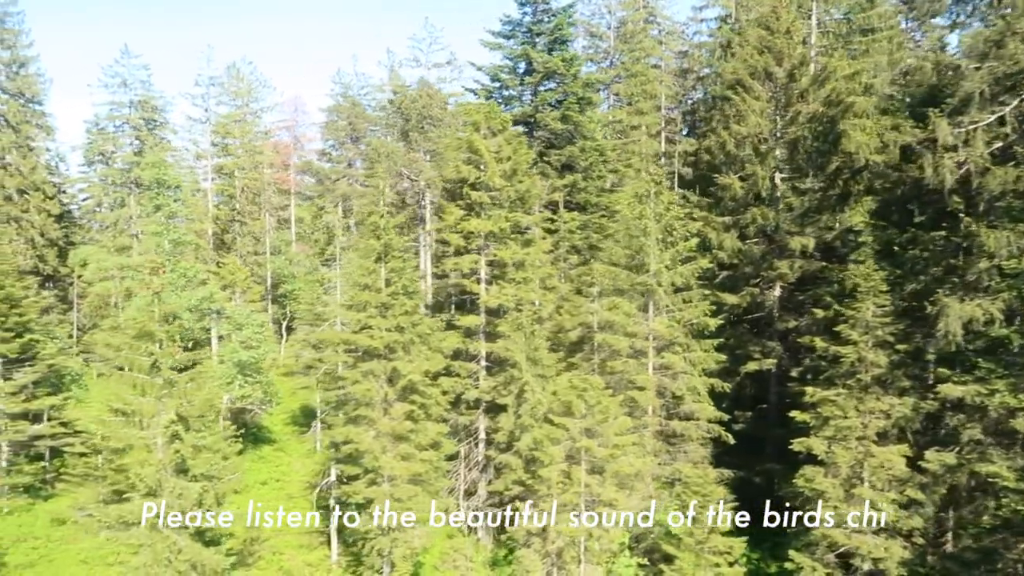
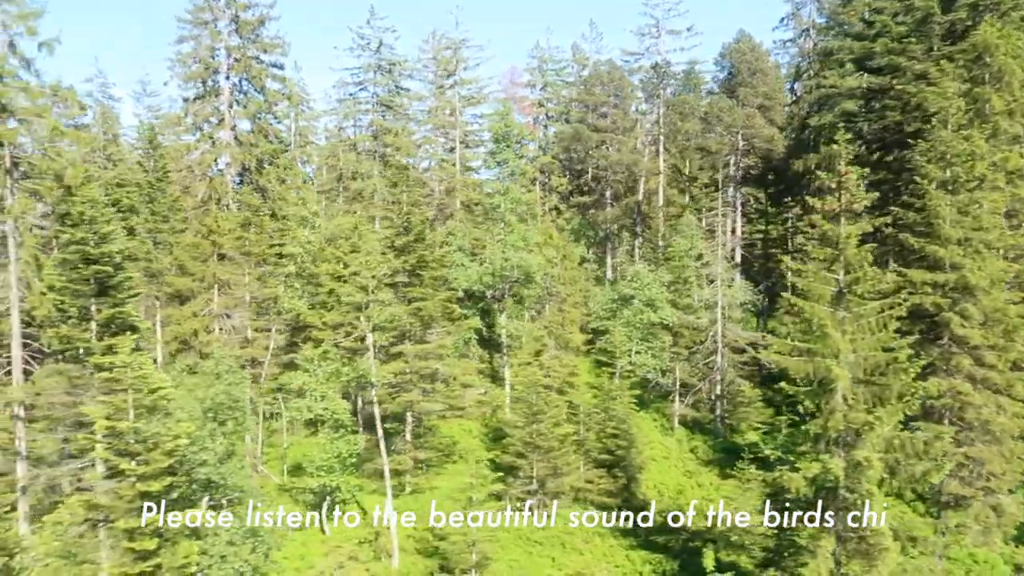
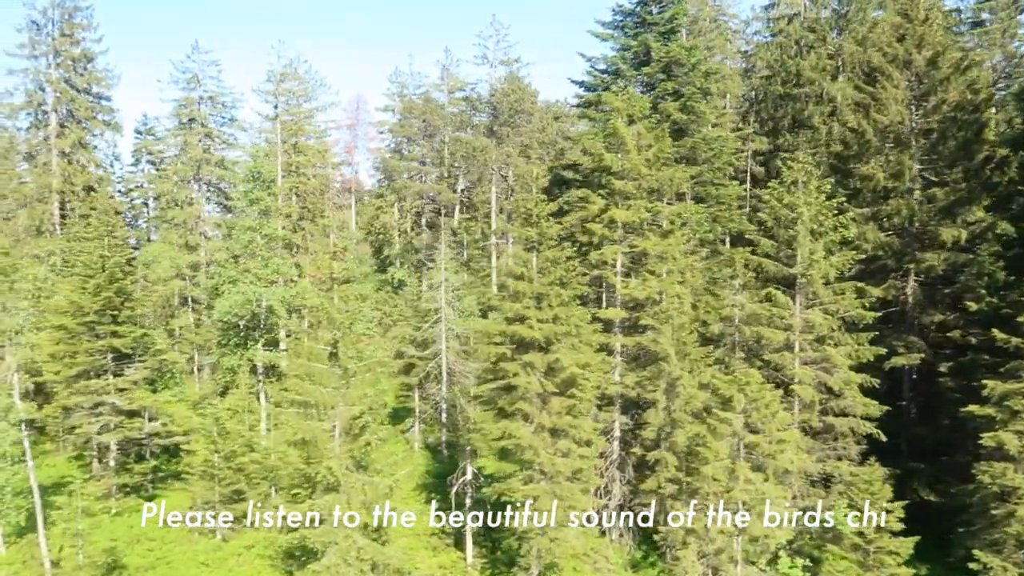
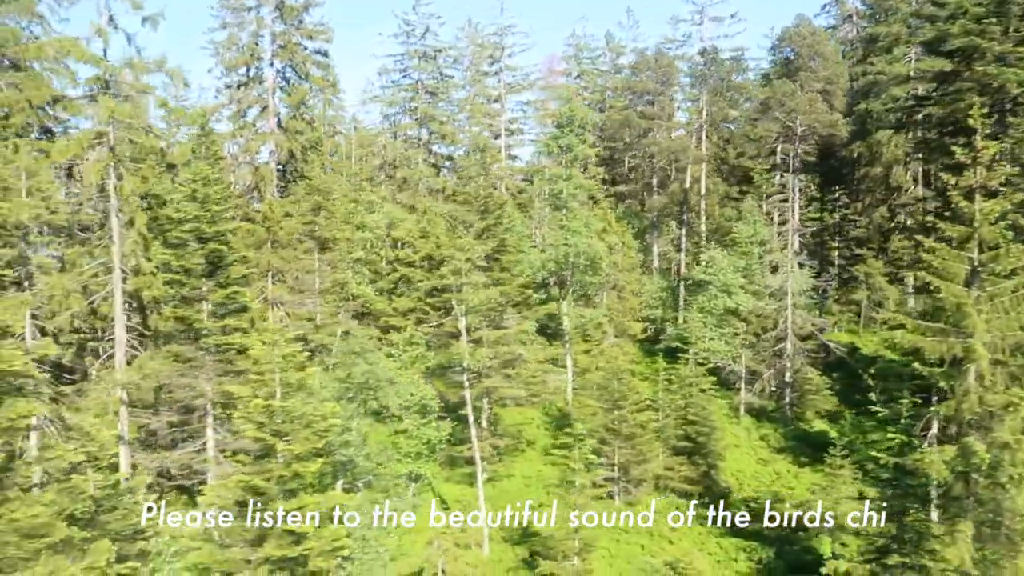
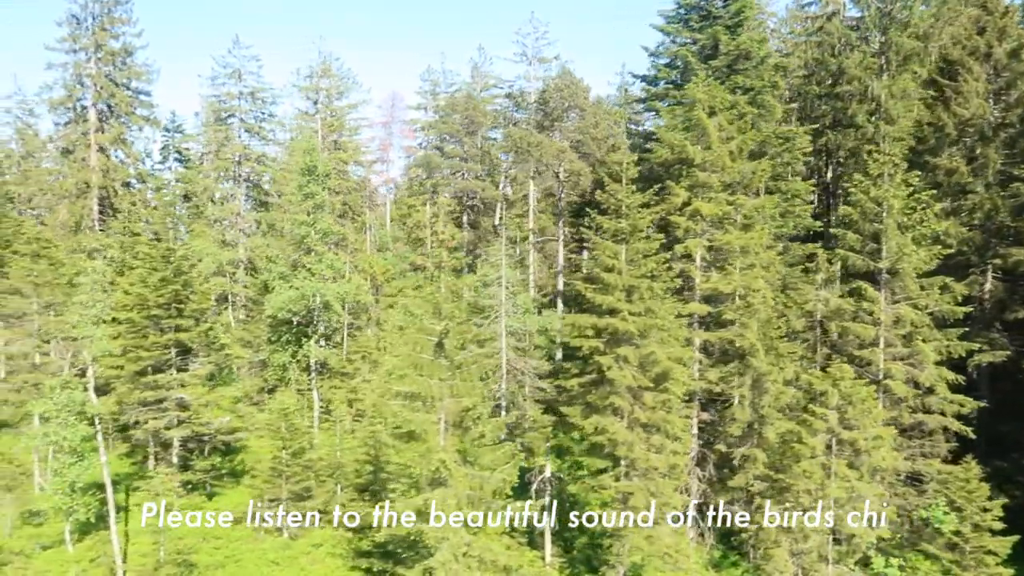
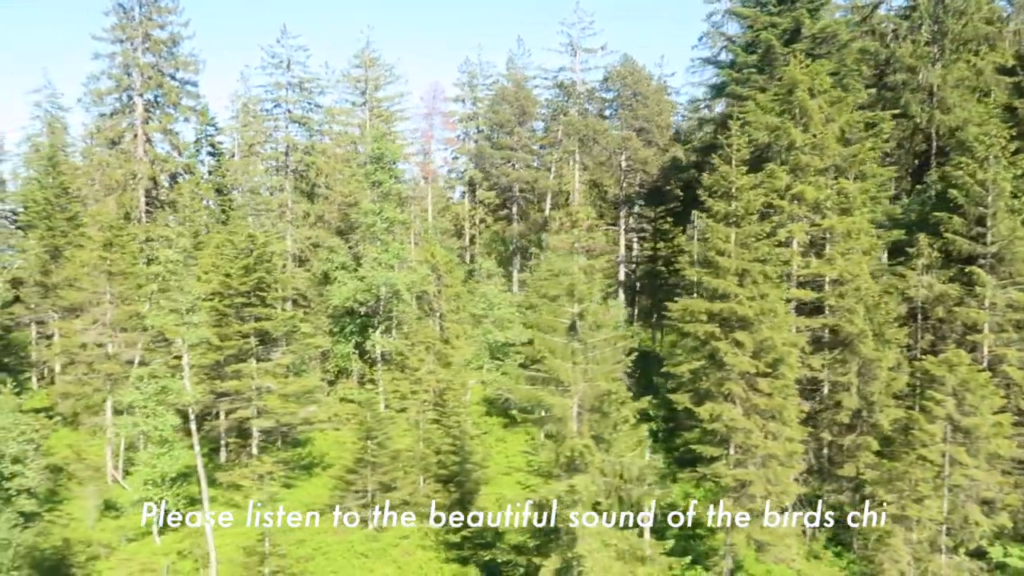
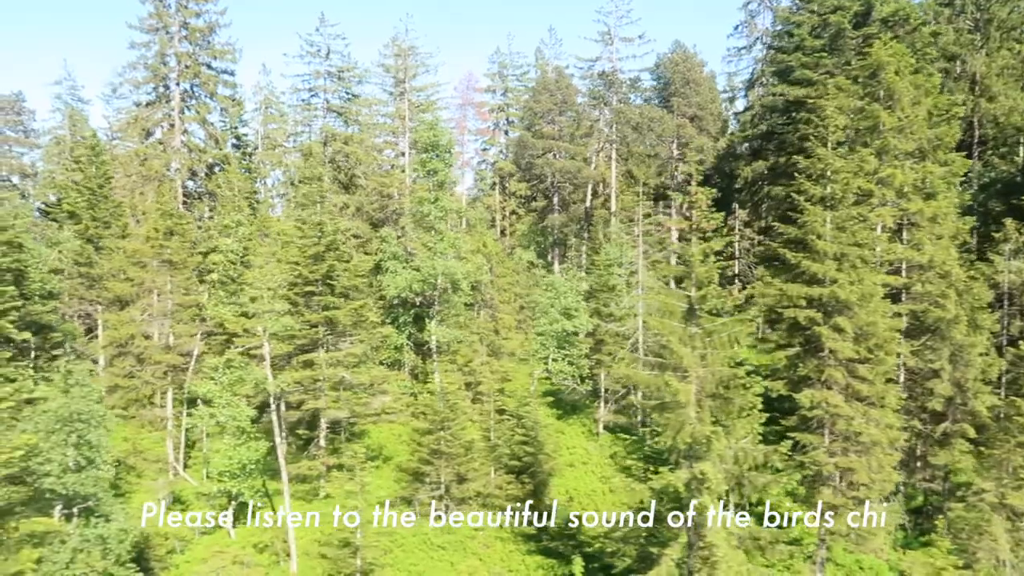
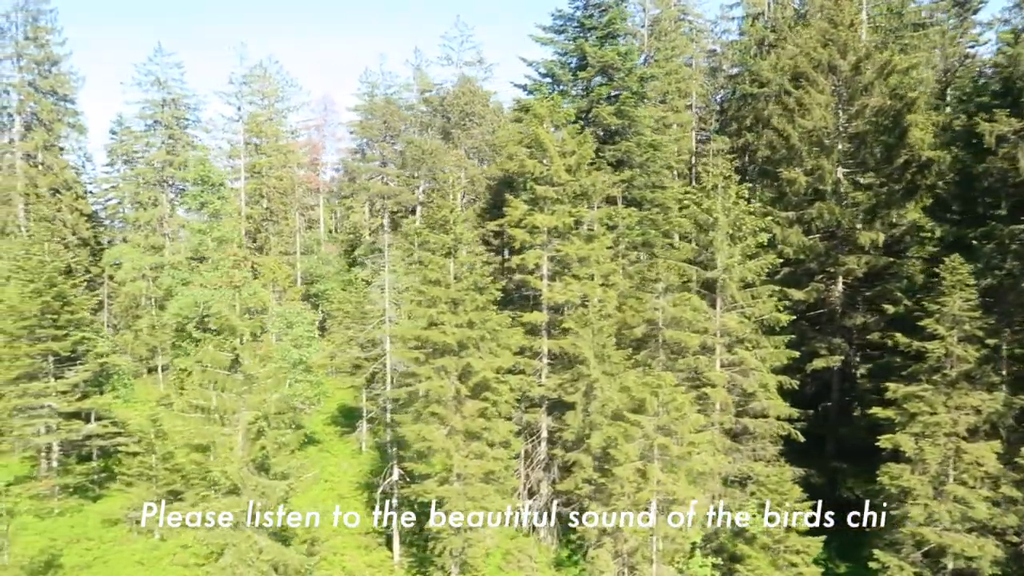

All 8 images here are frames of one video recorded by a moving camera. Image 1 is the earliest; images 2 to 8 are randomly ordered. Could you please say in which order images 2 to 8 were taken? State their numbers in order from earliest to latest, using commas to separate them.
8, 3, 5, 6, 7, 2, 4
